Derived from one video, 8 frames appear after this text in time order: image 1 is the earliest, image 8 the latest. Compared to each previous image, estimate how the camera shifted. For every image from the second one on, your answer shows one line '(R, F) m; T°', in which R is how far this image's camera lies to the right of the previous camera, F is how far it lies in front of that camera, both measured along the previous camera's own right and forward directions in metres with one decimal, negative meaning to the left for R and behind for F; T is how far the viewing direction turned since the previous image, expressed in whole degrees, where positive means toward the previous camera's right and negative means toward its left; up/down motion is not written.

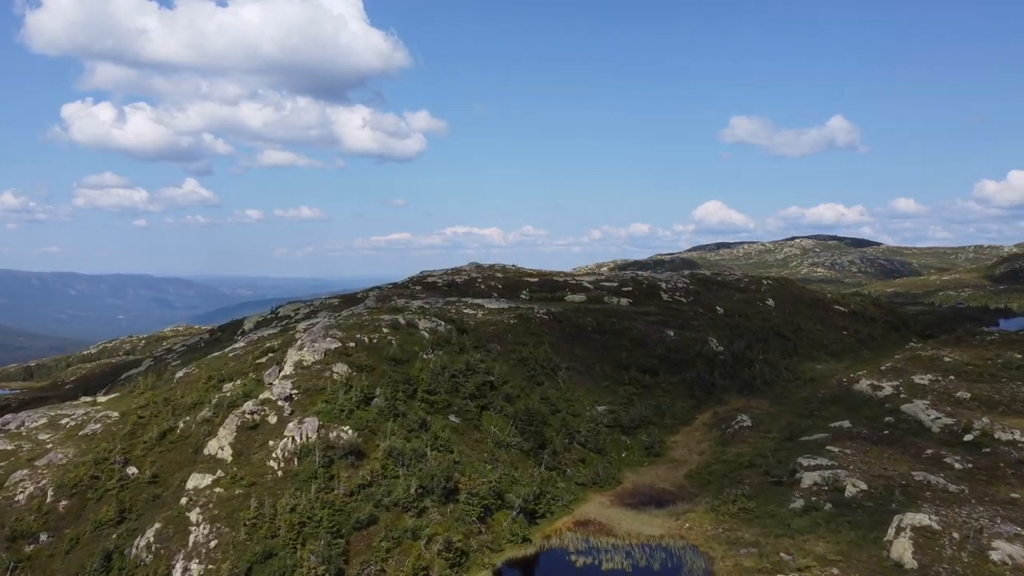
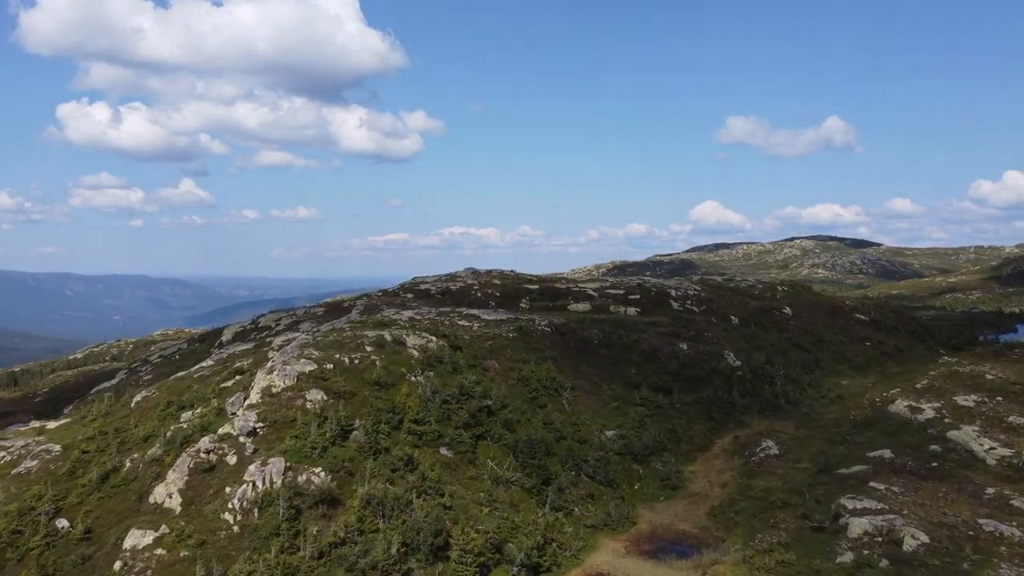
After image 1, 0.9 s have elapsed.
(-0.2, +6.1) m; 0°
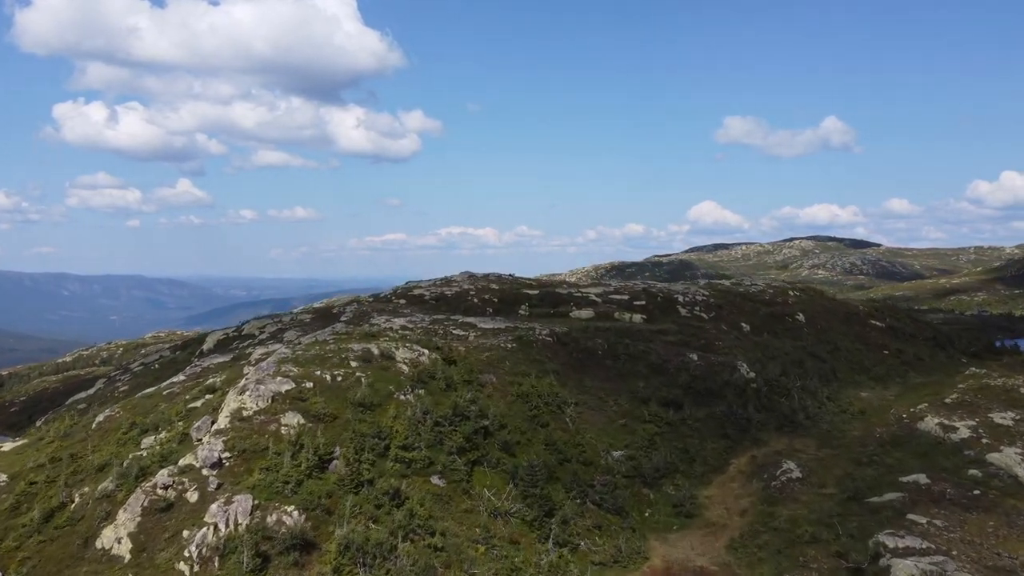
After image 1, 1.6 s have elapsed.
(-0.1, +4.3) m; 0°
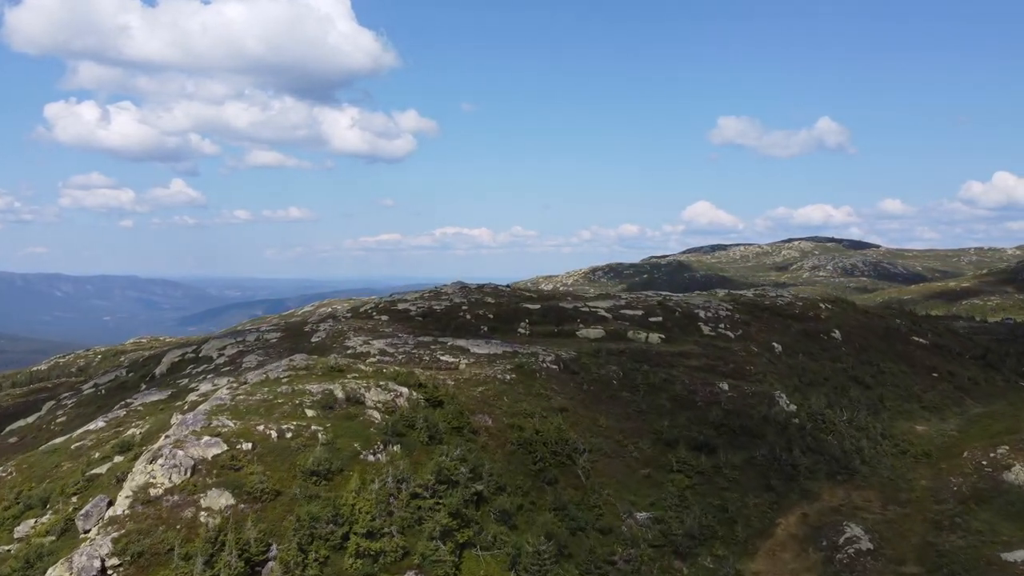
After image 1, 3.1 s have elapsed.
(-0.3, +9.5) m; +1°
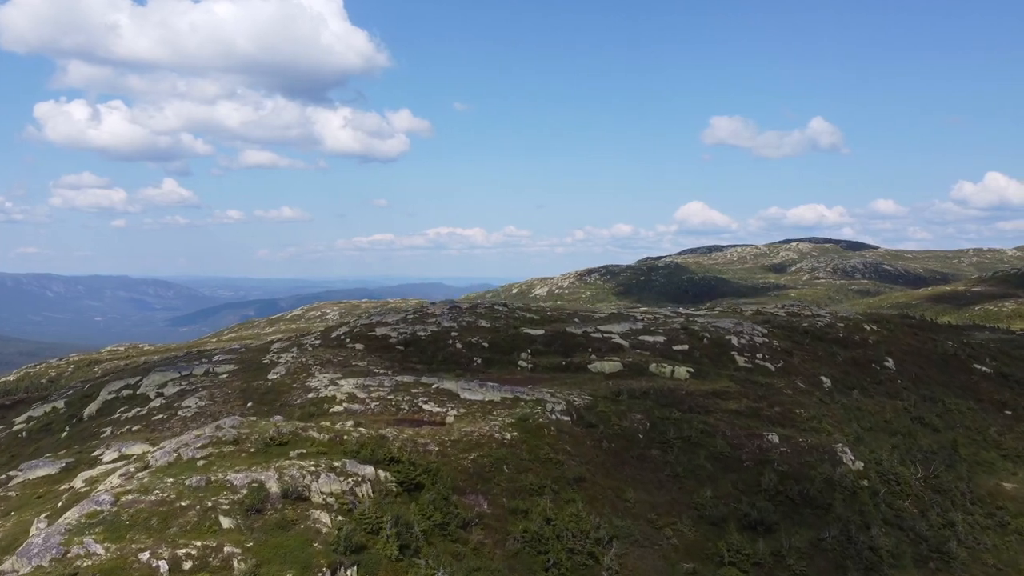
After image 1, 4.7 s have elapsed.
(-0.5, +10.4) m; +1°
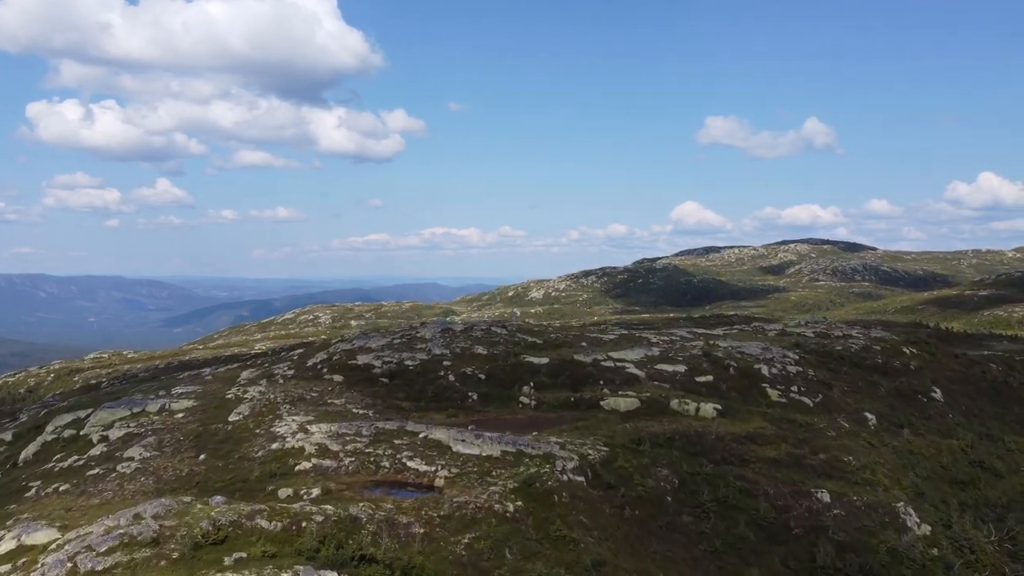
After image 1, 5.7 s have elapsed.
(-0.4, +6.9) m; 0°
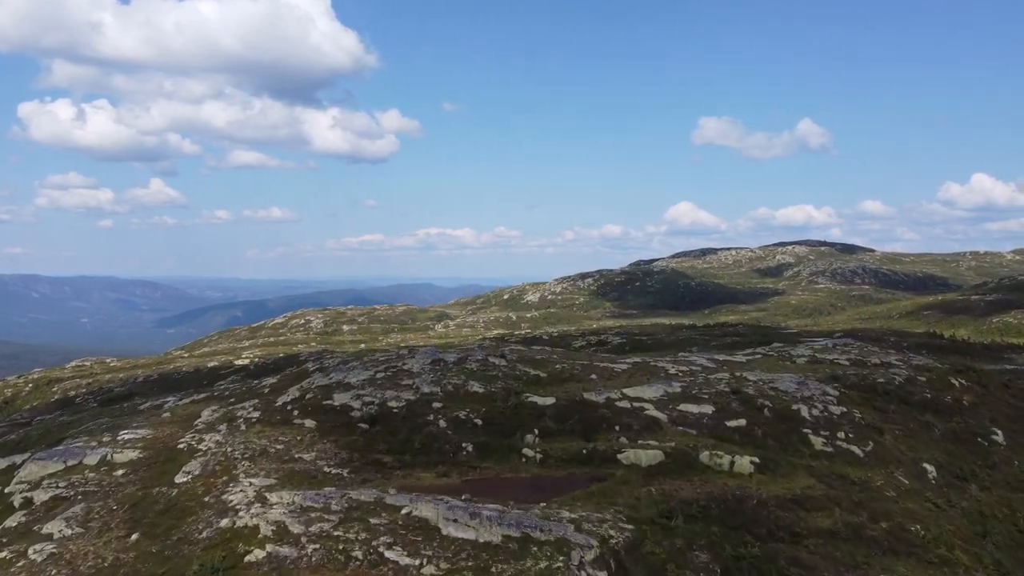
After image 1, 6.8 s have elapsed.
(-0.4, +6.9) m; +1°
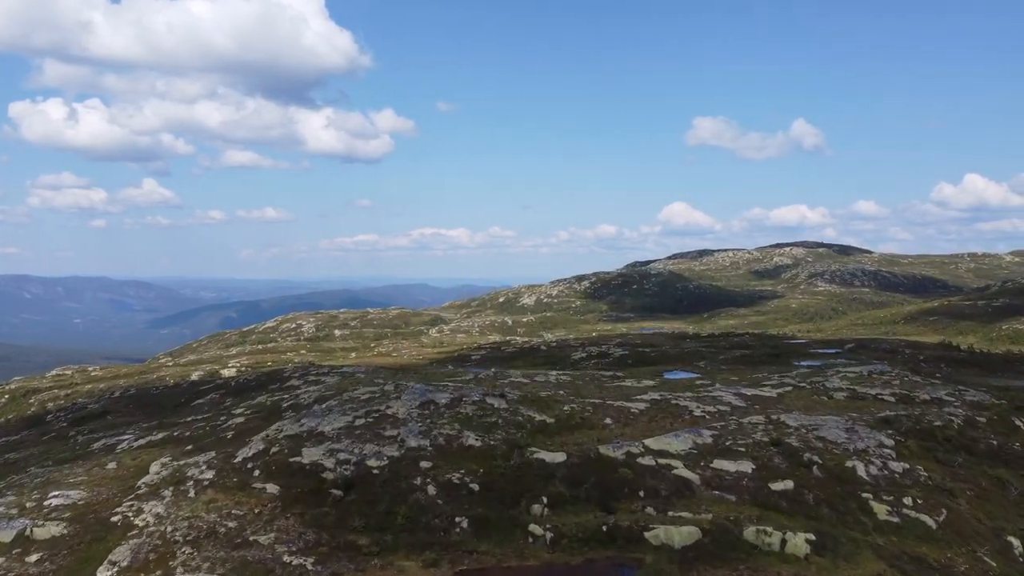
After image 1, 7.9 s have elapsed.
(-0.5, +6.9) m; +1°
